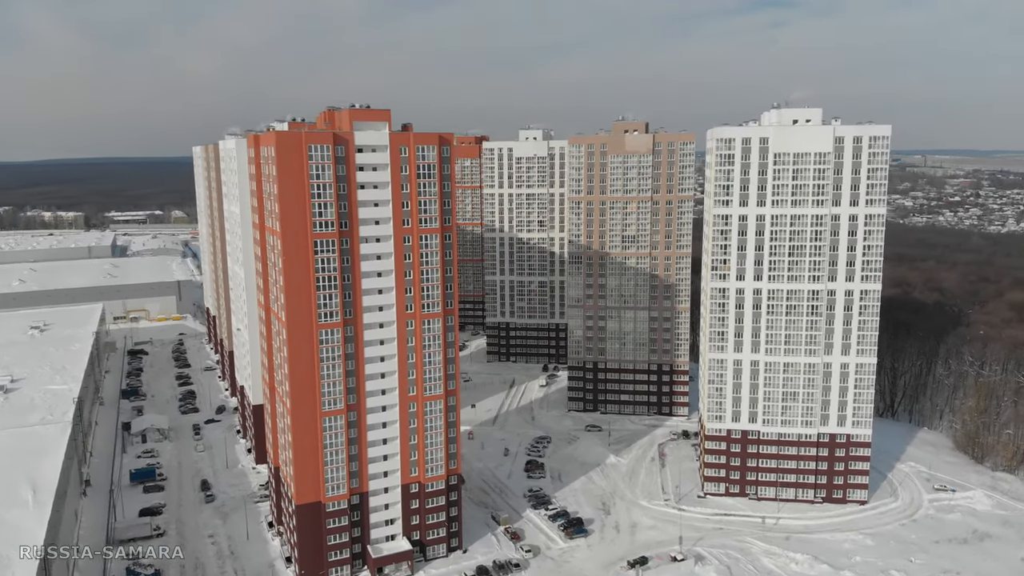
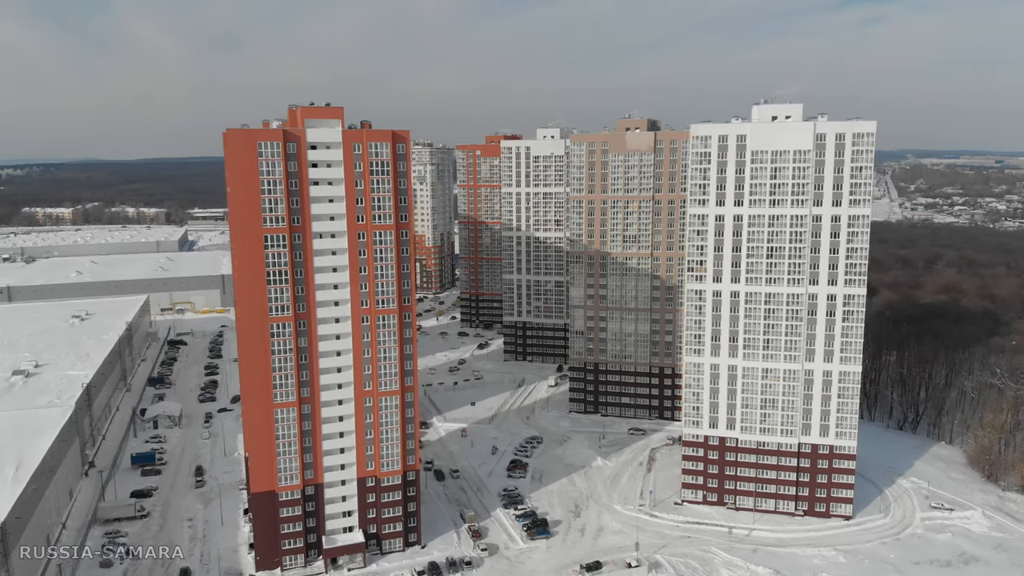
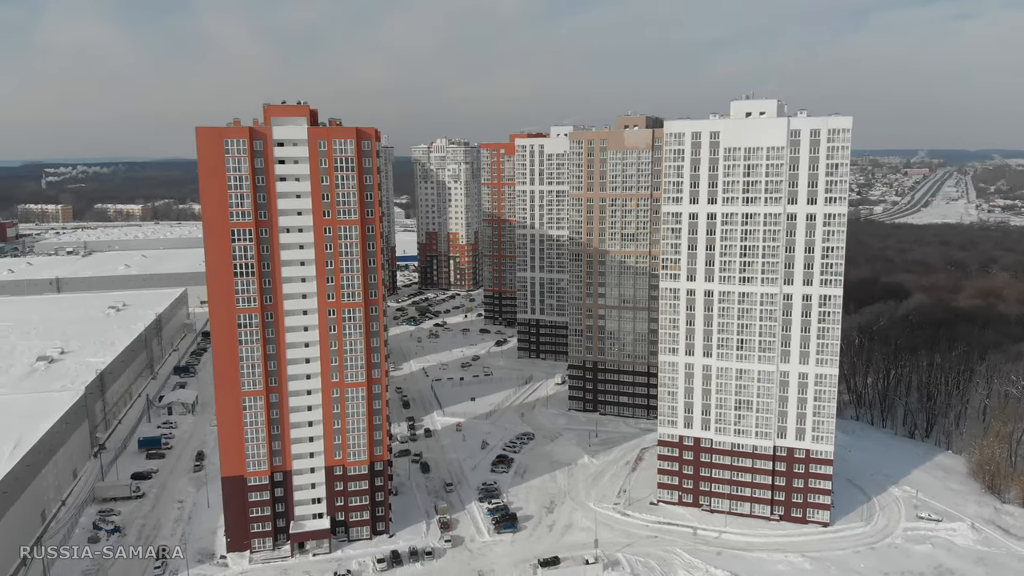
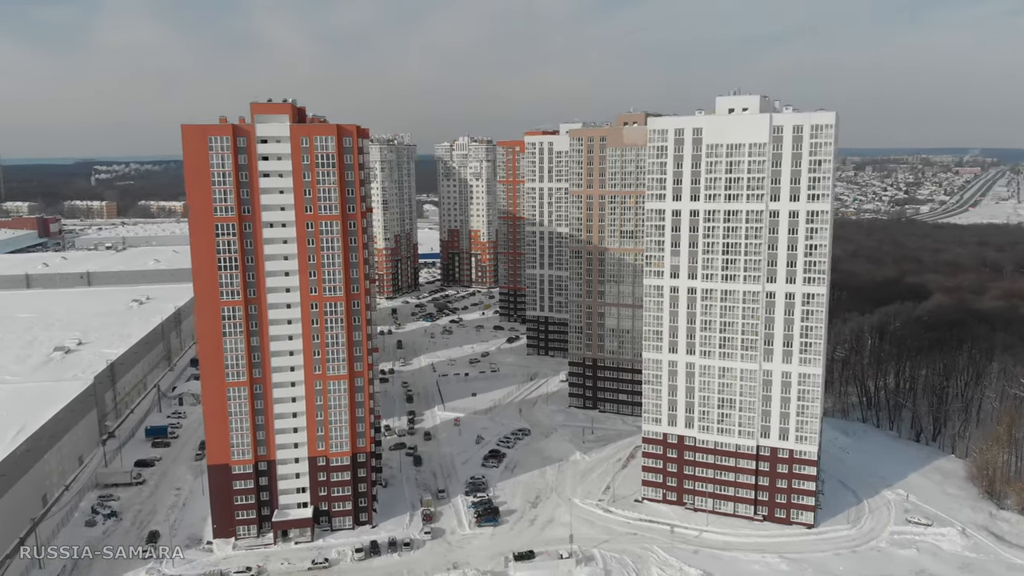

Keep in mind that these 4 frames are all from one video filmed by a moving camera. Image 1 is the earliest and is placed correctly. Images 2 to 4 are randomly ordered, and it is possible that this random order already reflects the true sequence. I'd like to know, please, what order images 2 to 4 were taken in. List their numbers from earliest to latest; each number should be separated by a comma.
2, 3, 4
